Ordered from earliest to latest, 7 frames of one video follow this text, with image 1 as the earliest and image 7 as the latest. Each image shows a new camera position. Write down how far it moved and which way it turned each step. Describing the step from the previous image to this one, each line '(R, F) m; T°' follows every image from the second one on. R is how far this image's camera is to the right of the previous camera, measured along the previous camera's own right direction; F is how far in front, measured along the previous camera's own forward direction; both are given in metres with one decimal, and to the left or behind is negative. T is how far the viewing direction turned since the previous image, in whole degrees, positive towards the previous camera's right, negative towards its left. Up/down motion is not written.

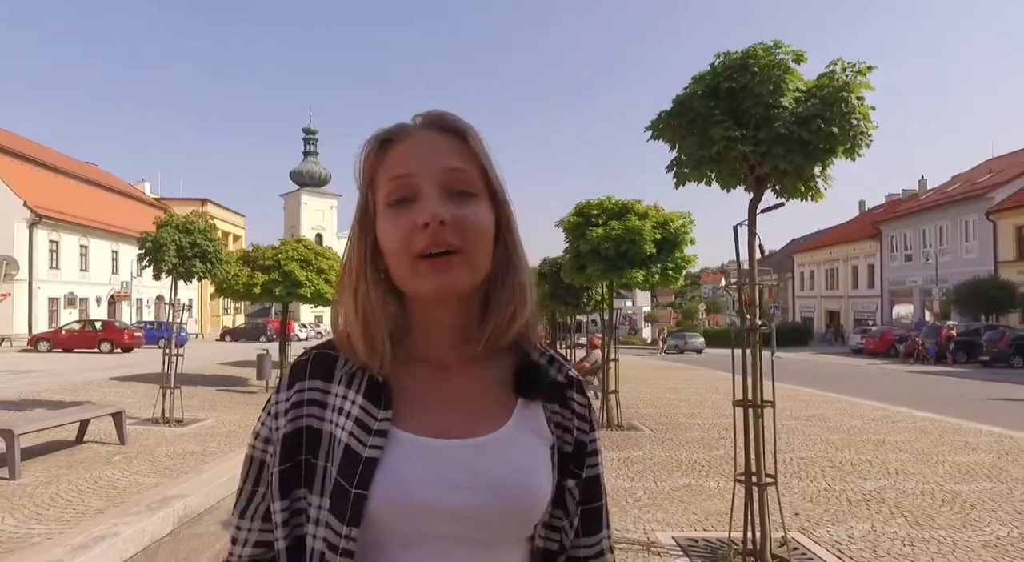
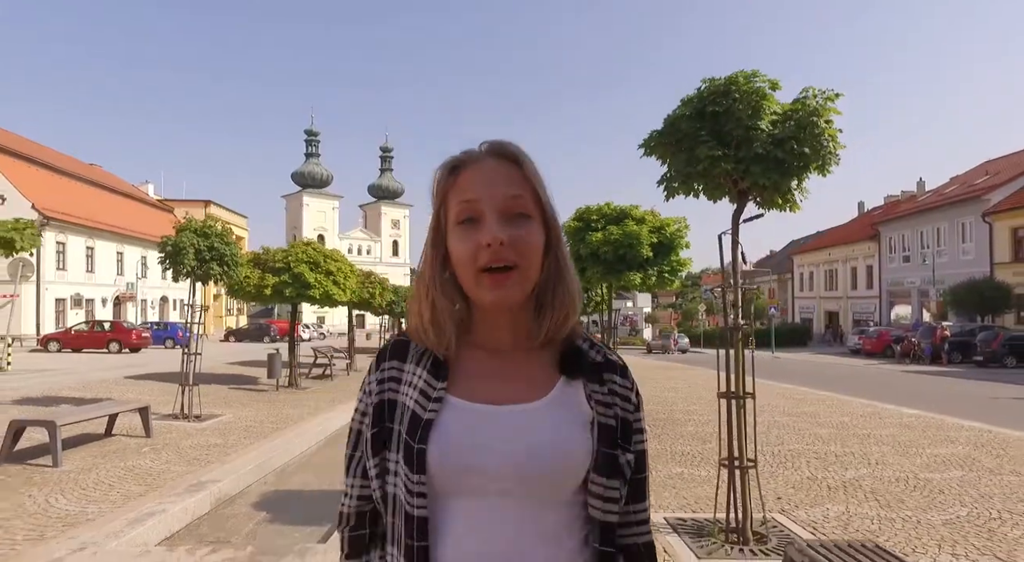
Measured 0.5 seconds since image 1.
(0.0, -0.5) m; 0°
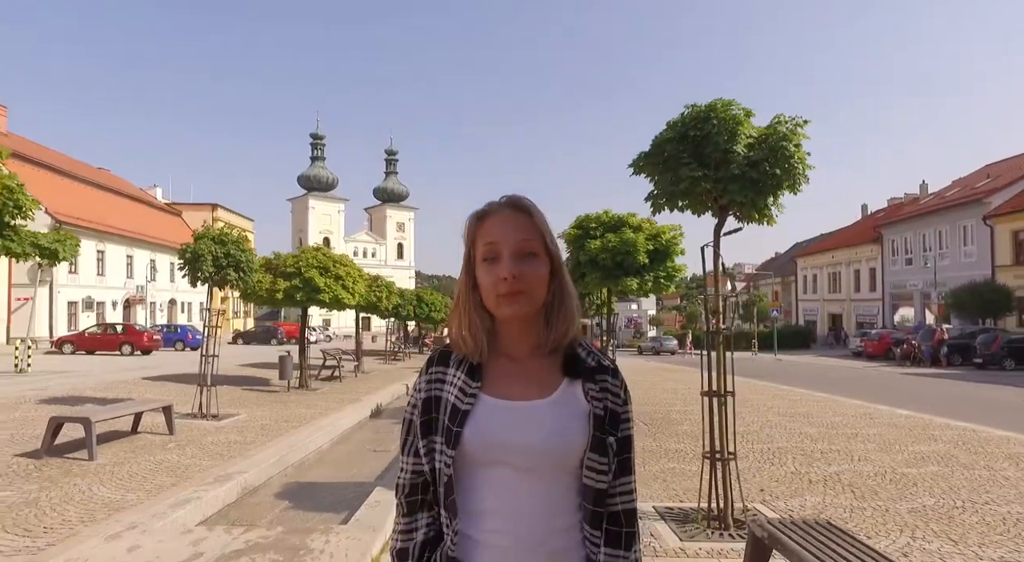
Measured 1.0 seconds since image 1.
(0.0, -0.5) m; 0°
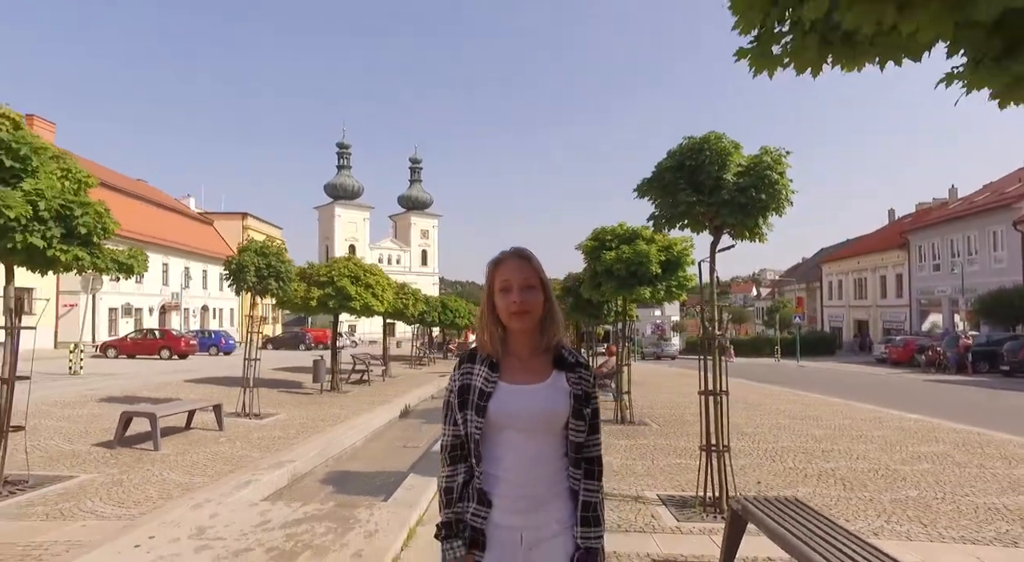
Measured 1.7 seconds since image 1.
(+0.1, -0.8) m; -2°
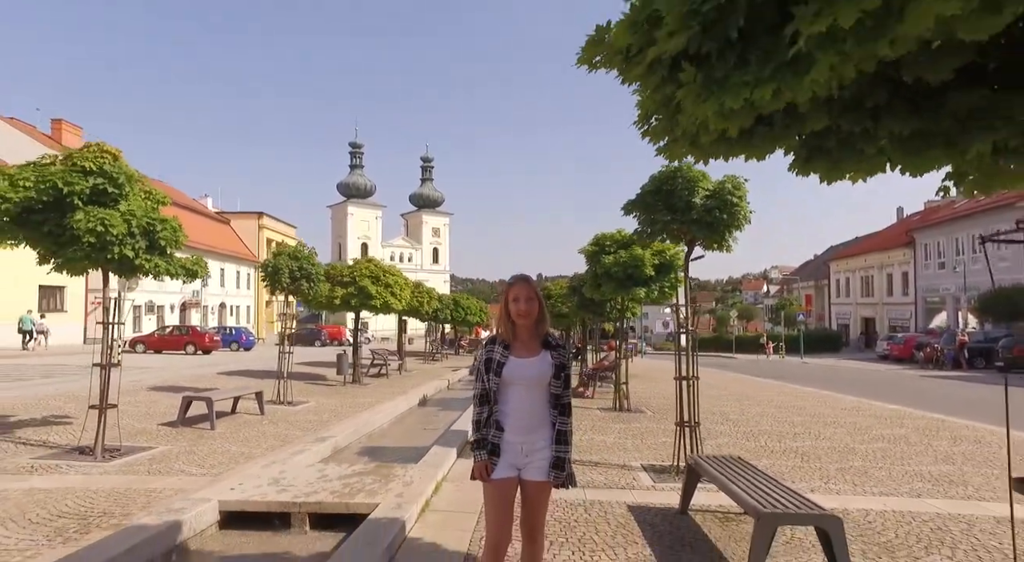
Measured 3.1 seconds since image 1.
(0.0, -1.3) m; -1°
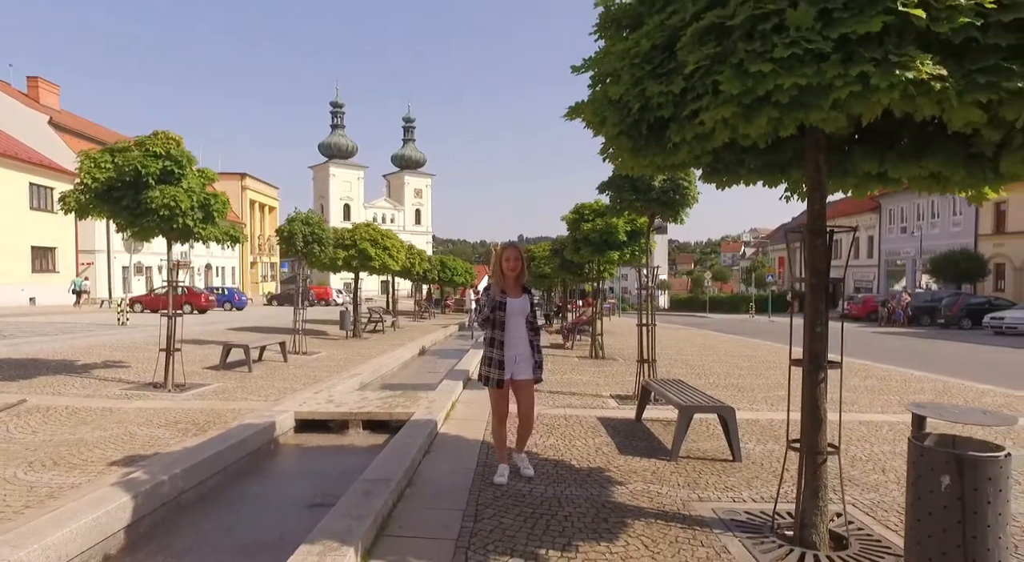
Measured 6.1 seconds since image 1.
(-0.2, -1.8) m; +2°
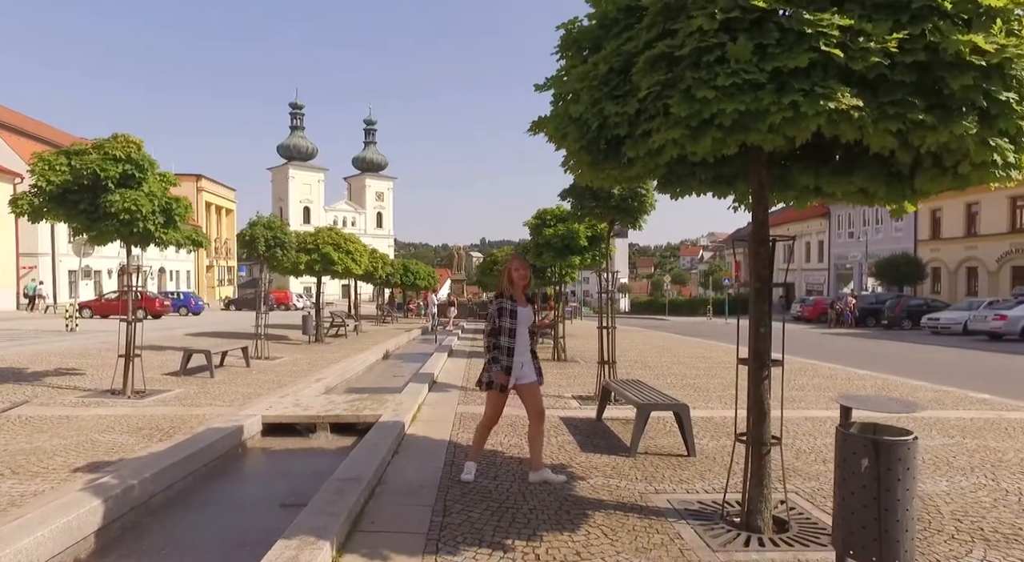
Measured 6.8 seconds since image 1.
(0.0, -0.2) m; +4°
